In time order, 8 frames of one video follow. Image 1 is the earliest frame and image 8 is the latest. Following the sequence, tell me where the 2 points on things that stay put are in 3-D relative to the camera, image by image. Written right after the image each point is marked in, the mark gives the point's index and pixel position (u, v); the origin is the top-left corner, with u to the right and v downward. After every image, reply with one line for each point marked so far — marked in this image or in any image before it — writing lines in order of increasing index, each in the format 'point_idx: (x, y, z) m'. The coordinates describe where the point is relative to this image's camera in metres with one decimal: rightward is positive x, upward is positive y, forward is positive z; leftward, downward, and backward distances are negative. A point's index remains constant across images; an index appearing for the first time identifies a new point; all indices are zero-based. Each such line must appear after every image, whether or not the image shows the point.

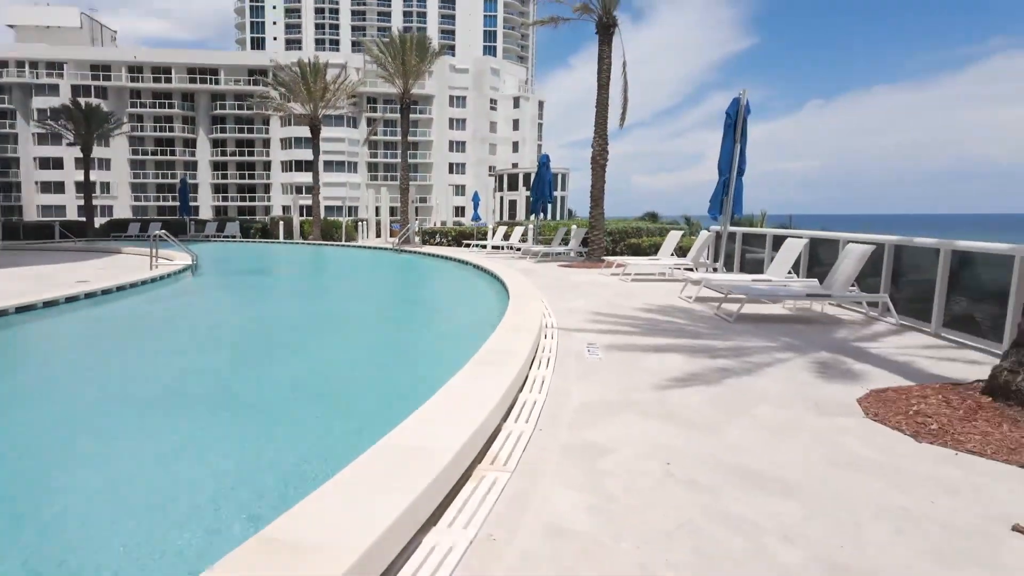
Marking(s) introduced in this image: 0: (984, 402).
0: (+3.0, -0.7, +3.8) m
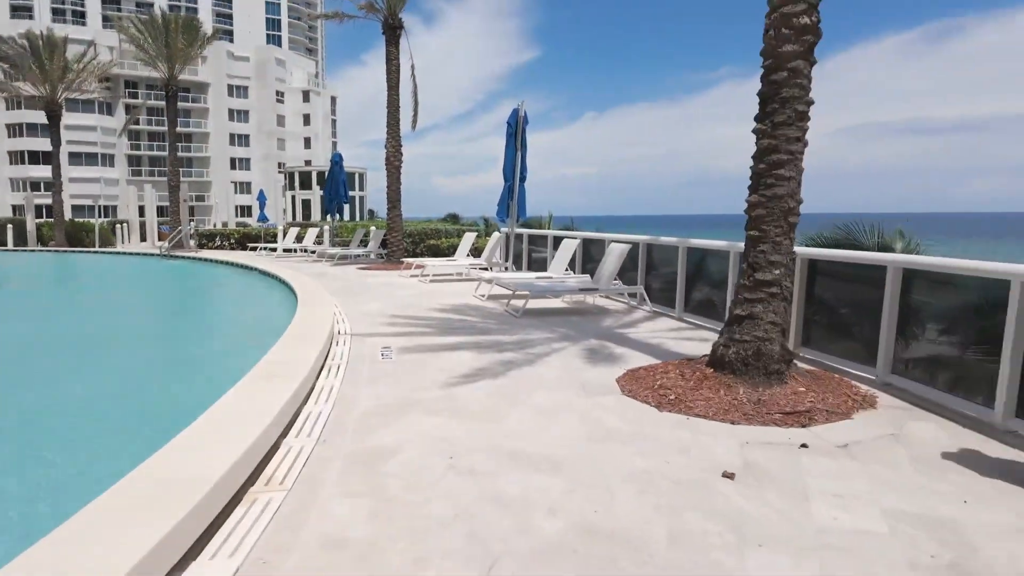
0: (+1.5, -0.6, +4.6) m
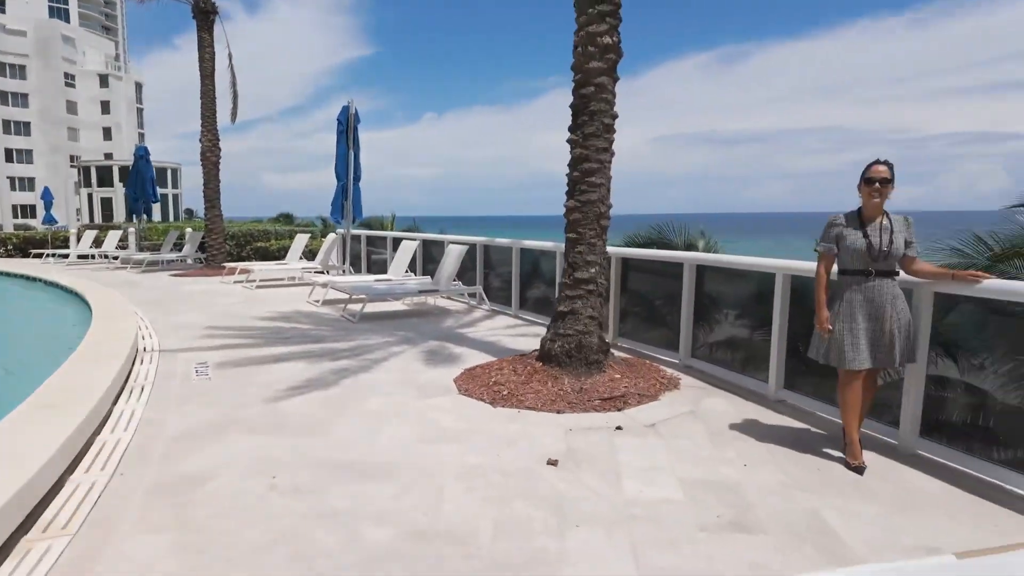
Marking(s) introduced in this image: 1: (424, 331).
0: (+0.2, -0.6, +4.8) m
1: (-1.1, -0.5, +7.2) m
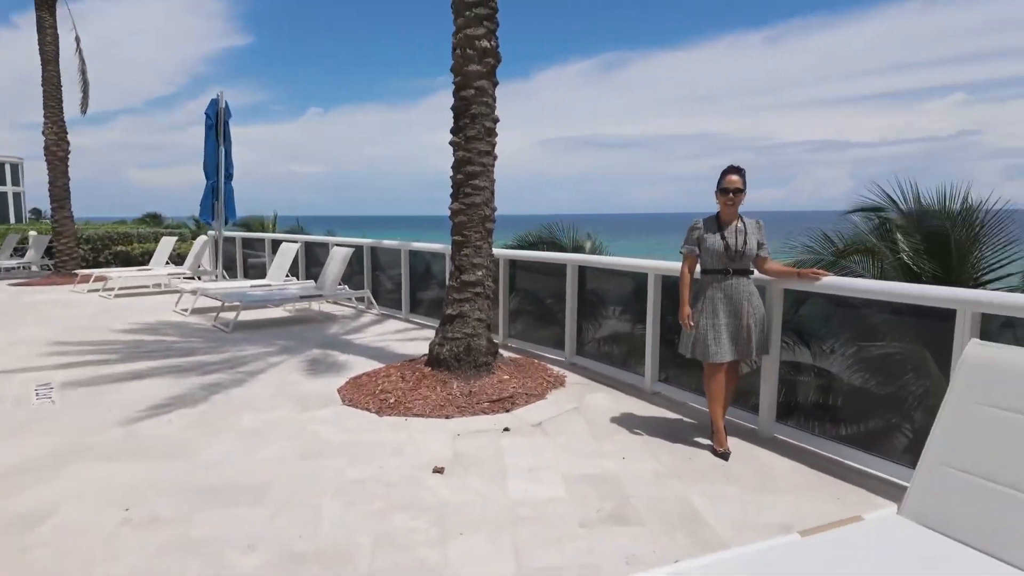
0: (-0.7, -0.7, +4.8) m
1: (-2.4, -0.6, +6.9) m
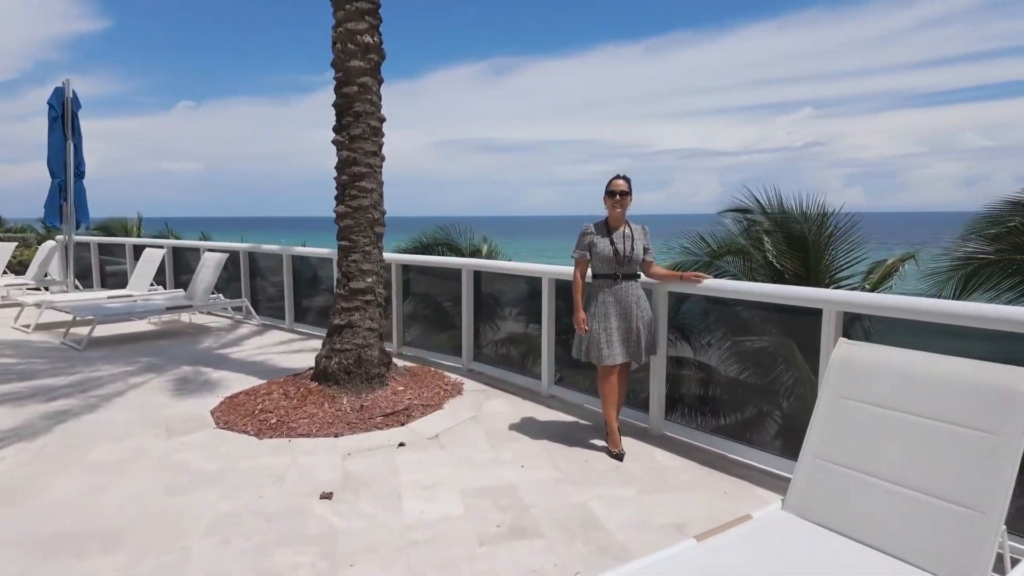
0: (-1.5, -0.7, +4.5) m
1: (-3.5, -0.7, +6.3) m
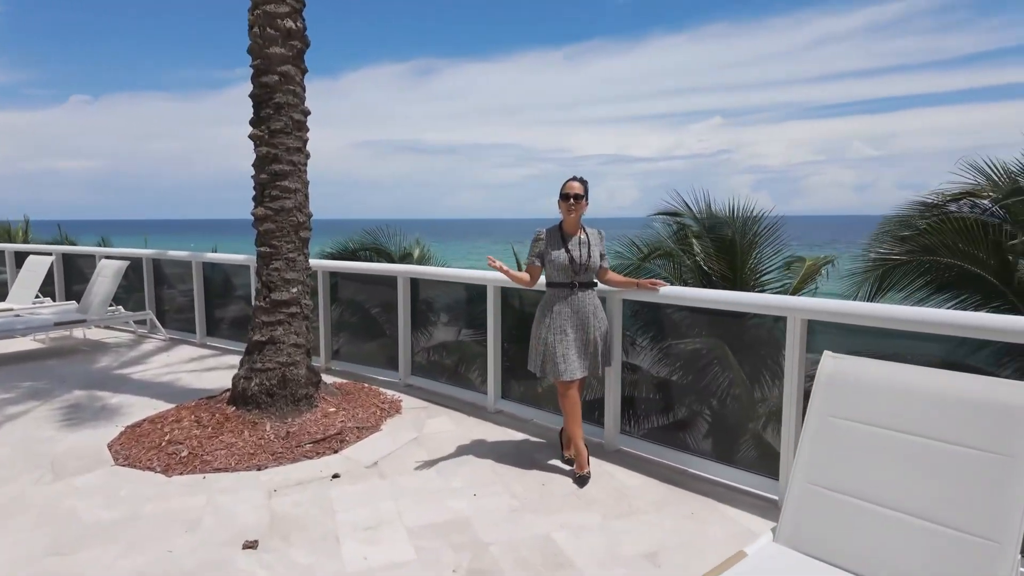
0: (-1.9, -0.8, +4.0) m
1: (-4.1, -0.8, +5.5) m
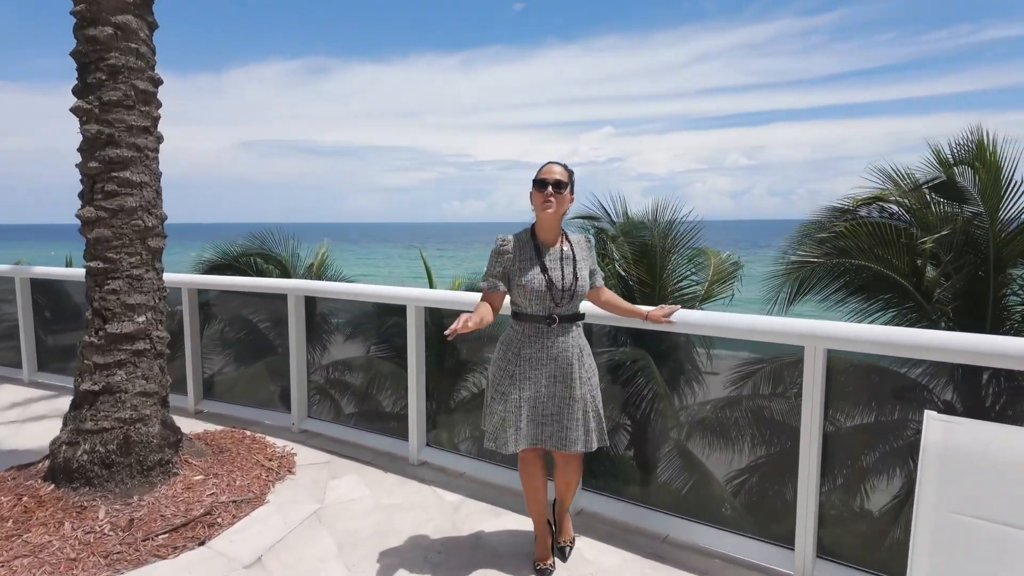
0: (-2.2, -1.0, +2.8) m
1: (-4.7, -1.0, +4.0) m
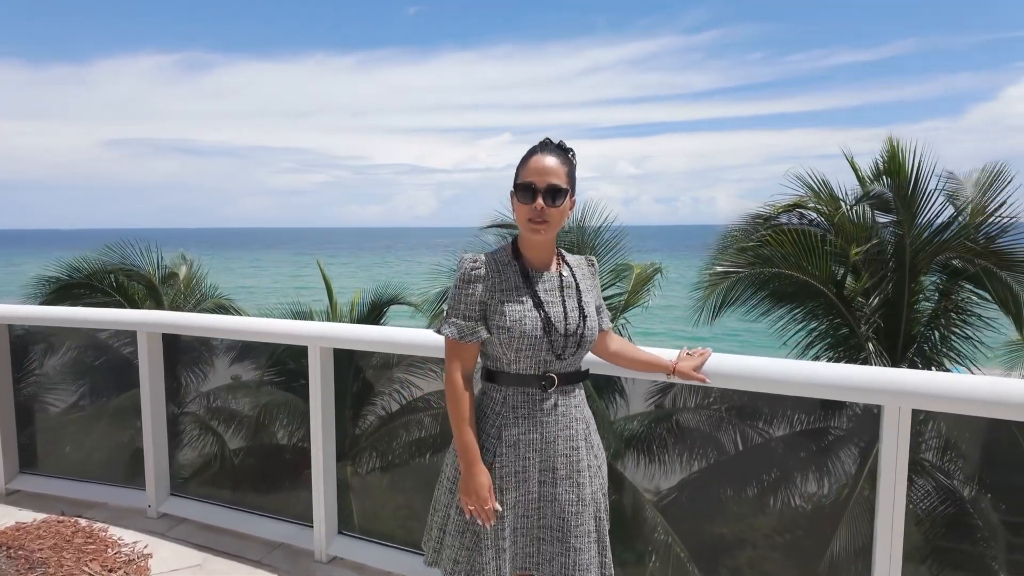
0: (-2.4, -1.1, +1.7) m
1: (-5.0, -1.2, +2.4) m
